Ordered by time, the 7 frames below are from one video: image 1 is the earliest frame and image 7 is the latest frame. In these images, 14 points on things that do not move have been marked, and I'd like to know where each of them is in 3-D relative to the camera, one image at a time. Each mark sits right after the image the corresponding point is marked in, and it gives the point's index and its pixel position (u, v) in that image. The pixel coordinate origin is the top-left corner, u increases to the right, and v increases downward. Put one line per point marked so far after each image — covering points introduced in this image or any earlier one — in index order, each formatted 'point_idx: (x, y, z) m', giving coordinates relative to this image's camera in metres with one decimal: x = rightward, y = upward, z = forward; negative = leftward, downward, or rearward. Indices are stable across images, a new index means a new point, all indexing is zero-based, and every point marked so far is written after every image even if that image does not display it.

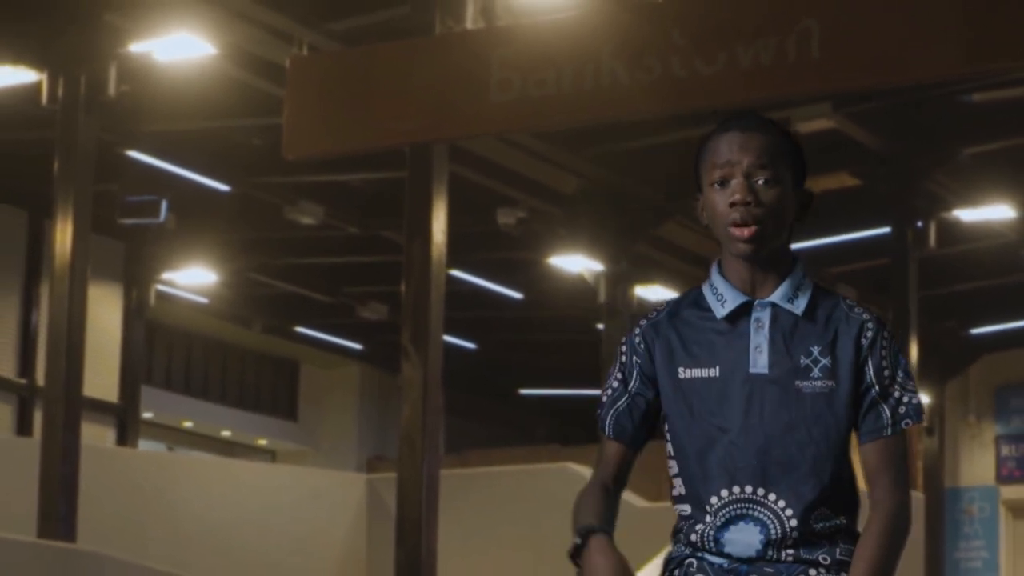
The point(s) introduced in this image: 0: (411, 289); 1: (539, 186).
0: (-0.5, 0.0, +7.4) m
1: (+0.1, +0.6, +9.8) m
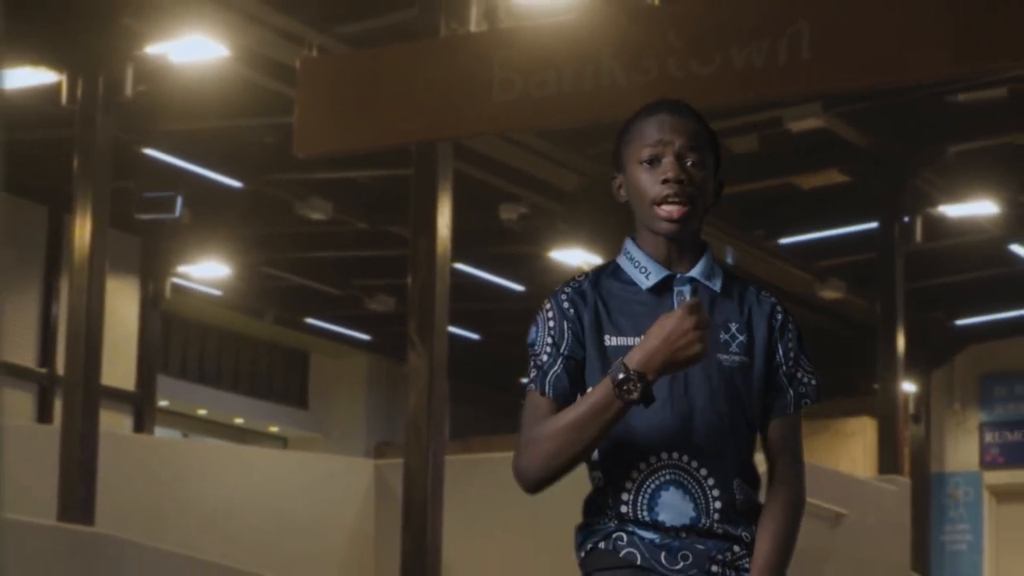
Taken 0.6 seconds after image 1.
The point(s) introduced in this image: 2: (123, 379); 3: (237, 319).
0: (-0.5, 0.0, +7.6) m
1: (+0.1, +0.7, +10.1) m
2: (-2.8, -0.6, +11.8) m
3: (-2.5, -0.2, +15.0) m
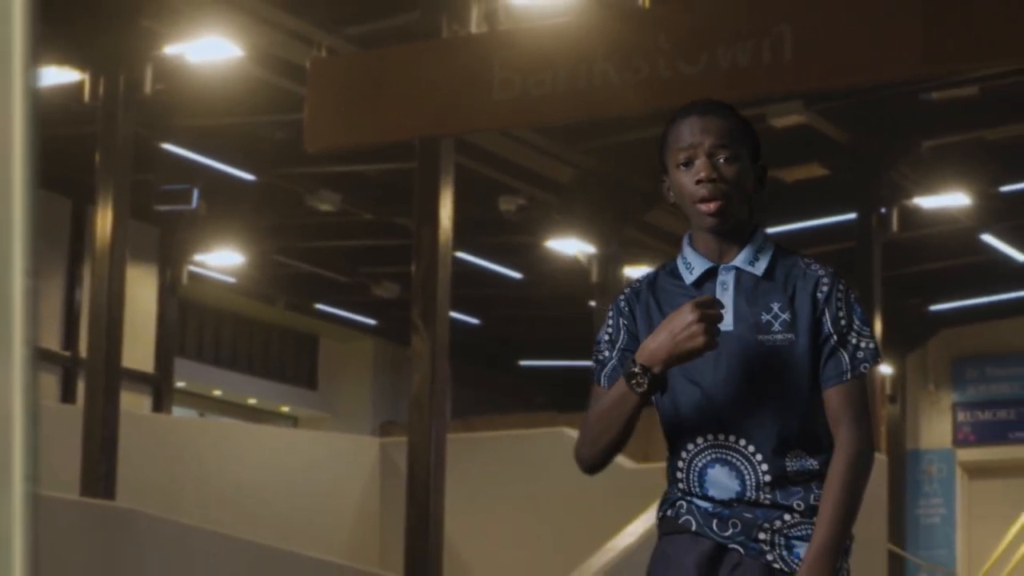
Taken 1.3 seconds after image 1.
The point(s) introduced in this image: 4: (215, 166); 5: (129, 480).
0: (-0.5, +0.1, +8.1) m
1: (+0.1, +0.8, +10.5) m
2: (-2.8, -0.5, +12.2) m
3: (-2.5, -0.1, +15.4) m
4: (-2.1, +0.9, +11.1) m
5: (-2.3, -1.2, +9.7) m
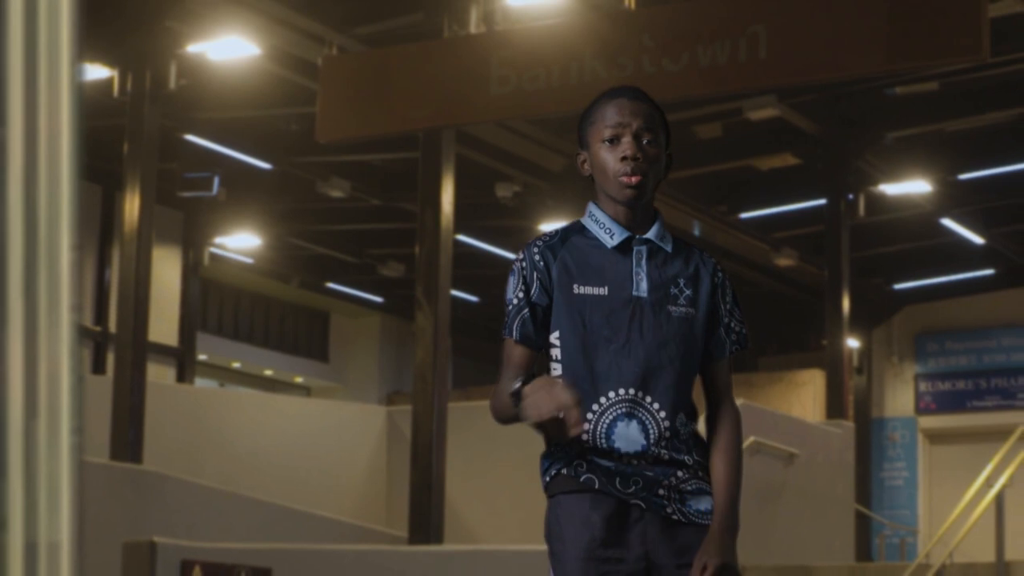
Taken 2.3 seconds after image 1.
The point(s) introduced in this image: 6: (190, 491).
0: (-0.5, +0.2, +8.7) m
1: (+0.1, +0.9, +11.2) m
2: (-2.8, -0.4, +12.9) m
3: (-2.5, +0.1, +16.1) m
4: (-2.1, +1.0, +11.8) m
5: (-2.3, -1.0, +10.4) m
6: (-1.7, -1.1, +8.3) m
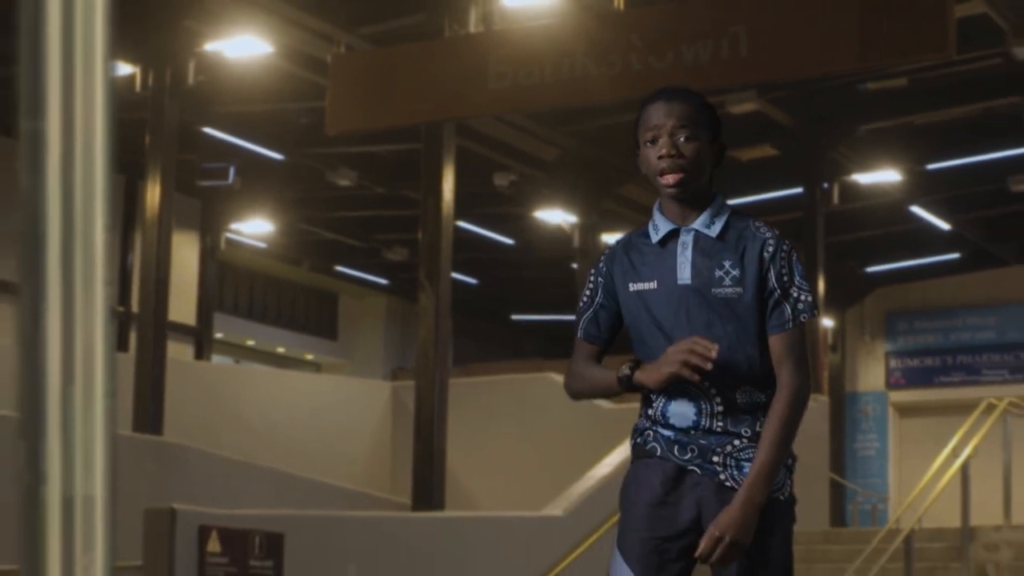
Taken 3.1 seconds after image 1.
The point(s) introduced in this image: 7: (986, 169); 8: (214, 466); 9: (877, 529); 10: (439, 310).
0: (-0.5, +0.3, +9.3) m
1: (+0.1, +1.0, +11.7) m
2: (-2.8, -0.3, +13.5) m
3: (-2.5, +0.2, +16.6) m
4: (-2.1, +1.1, +12.3) m
5: (-2.4, -0.9, +10.9) m
6: (-1.7, -1.0, +8.9) m
7: (+3.7, +0.9, +12.3) m
8: (-1.7, -1.0, +8.9) m
9: (+2.1, -1.4, +9.0) m
10: (-0.4, -0.1, +9.1) m
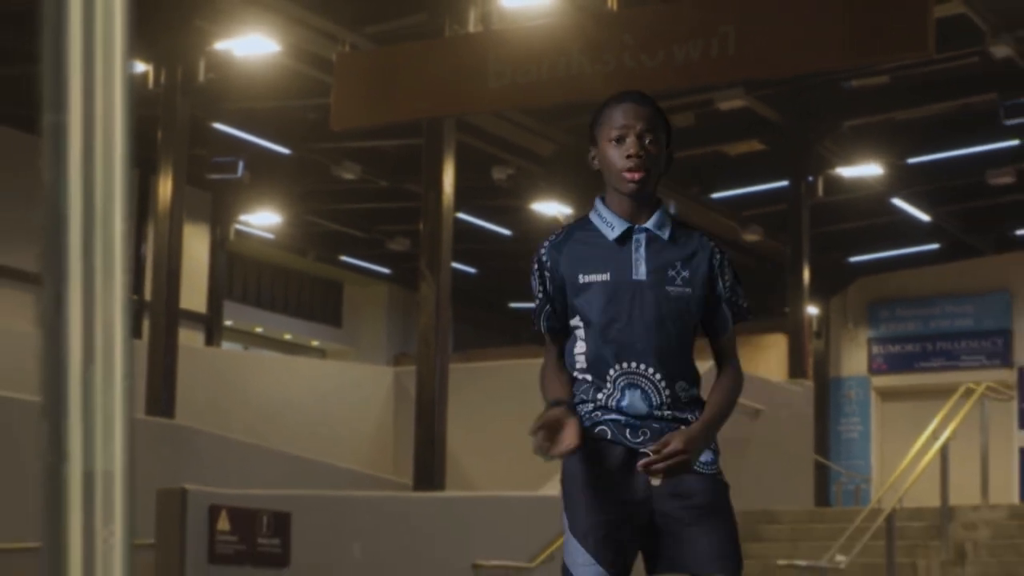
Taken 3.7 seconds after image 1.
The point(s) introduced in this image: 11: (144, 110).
0: (-0.5, +0.4, +9.6) m
1: (+0.1, +1.1, +12.1) m
2: (-2.8, -0.2, +13.8) m
3: (-2.5, +0.3, +17.0) m
4: (-2.1, +1.2, +12.7) m
5: (-2.4, -0.8, +11.3) m
6: (-1.7, -0.9, +9.3) m
7: (+3.7, +1.0, +12.6) m
8: (-1.7, -0.9, +9.3) m
9: (+2.1, -1.3, +9.4) m
10: (-0.4, -0.1, +9.5) m
11: (-2.8, +1.4, +11.9) m
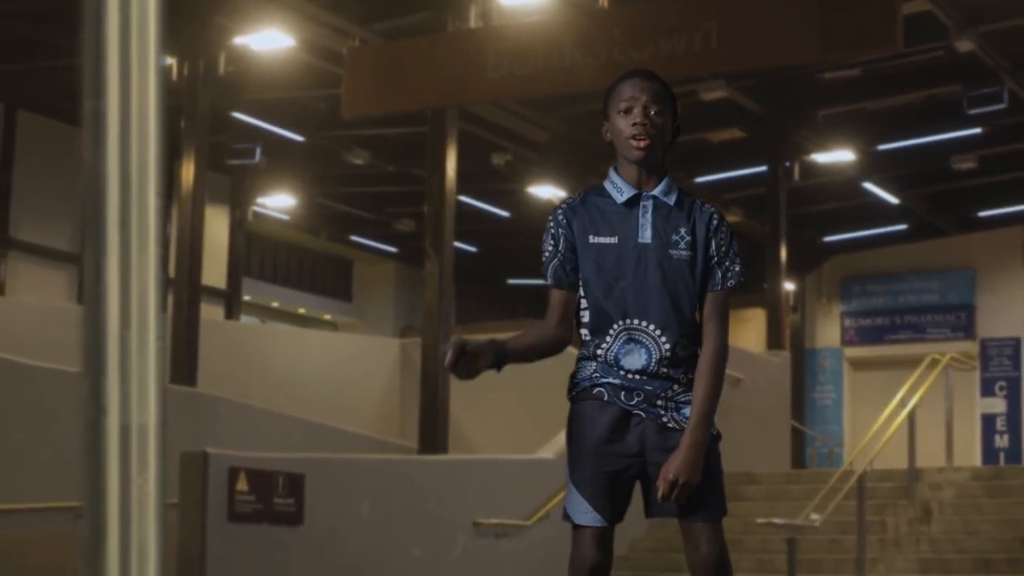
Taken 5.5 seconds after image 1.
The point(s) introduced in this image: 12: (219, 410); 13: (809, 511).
0: (-0.5, +0.5, +10.3) m
1: (+0.1, +1.2, +12.8) m
2: (-2.8, 0.0, +14.6) m
3: (-2.5, +0.5, +17.7) m
4: (-2.1, +1.4, +13.4) m
5: (-2.4, -0.7, +12.0) m
6: (-1.8, -0.8, +10.0) m
7: (+3.7, +1.2, +13.3) m
8: (-1.7, -0.8, +10.0) m
9: (+2.1, -1.2, +10.1) m
10: (-0.5, +0.1, +10.2) m
11: (-2.8, +1.5, +12.6) m
12: (-1.8, -0.8, +9.8) m
13: (+1.7, -1.3, +8.9) m
